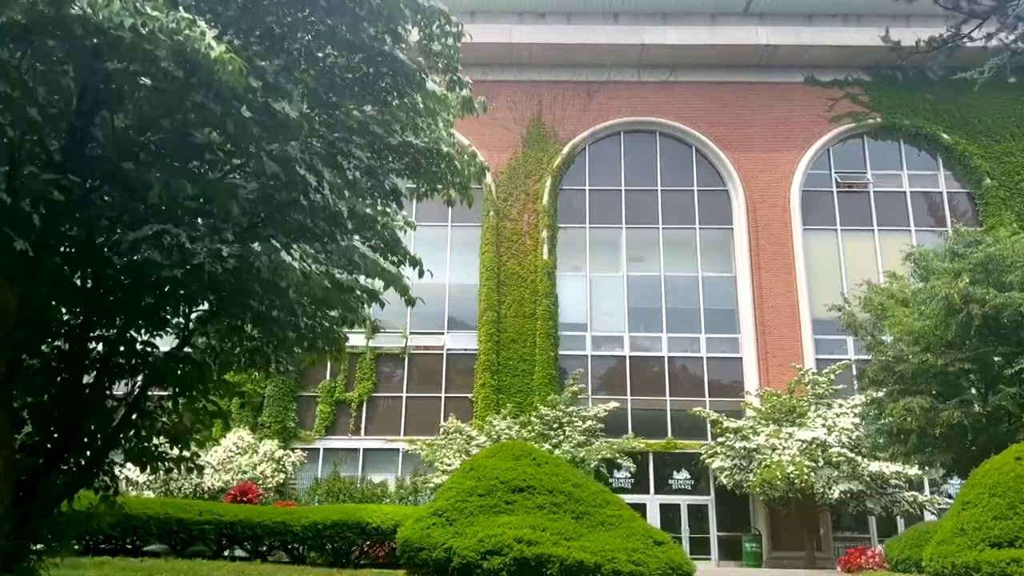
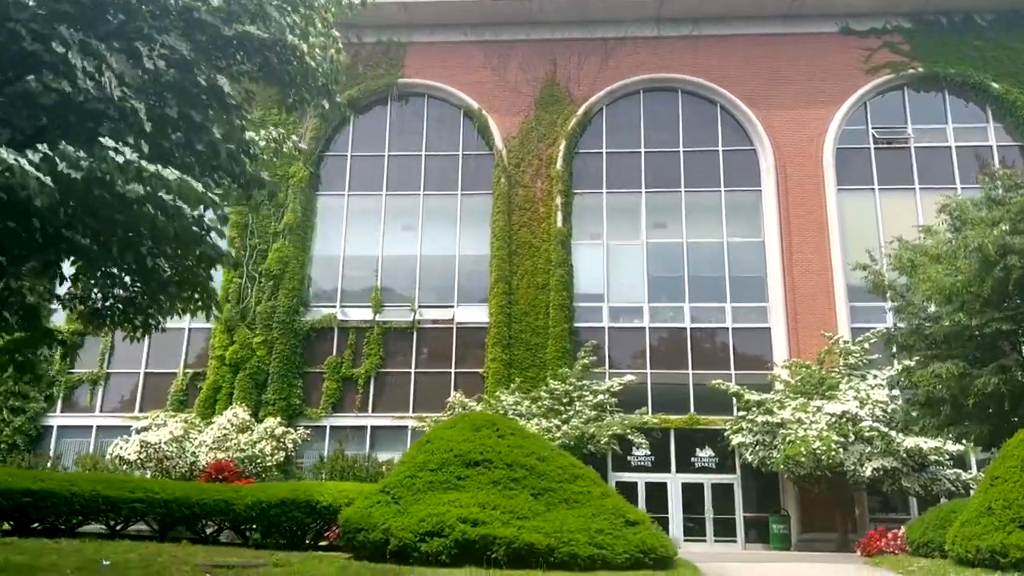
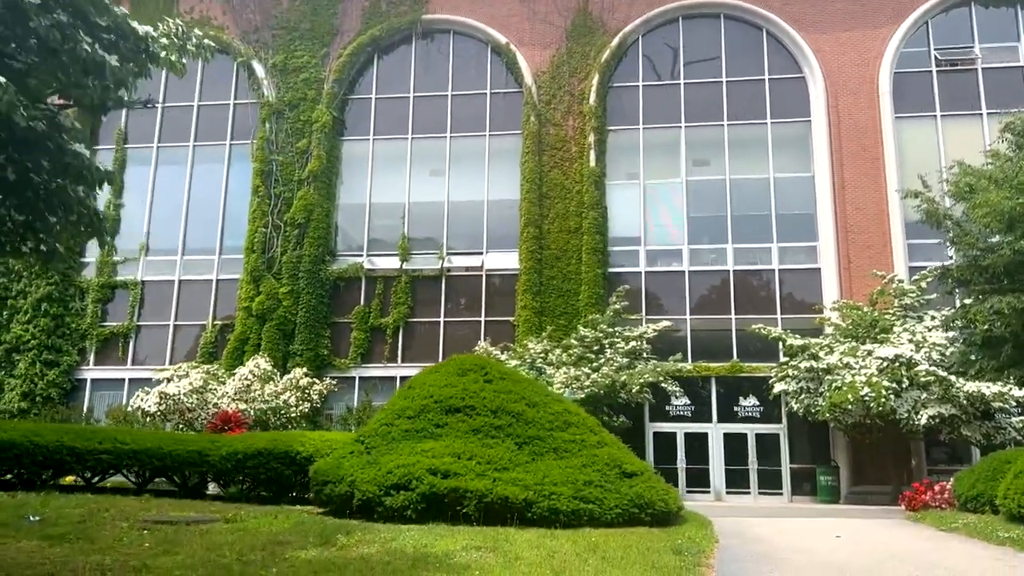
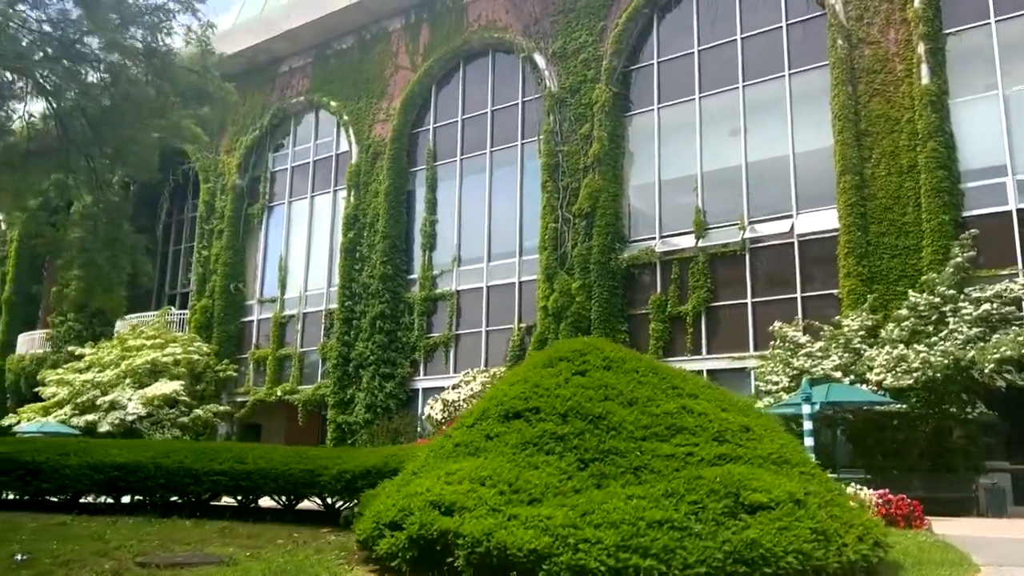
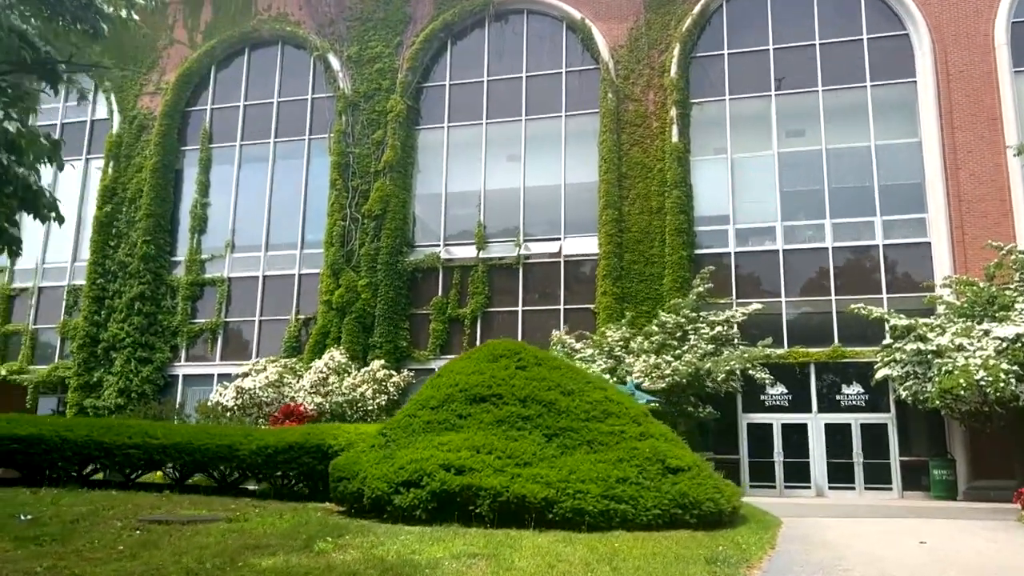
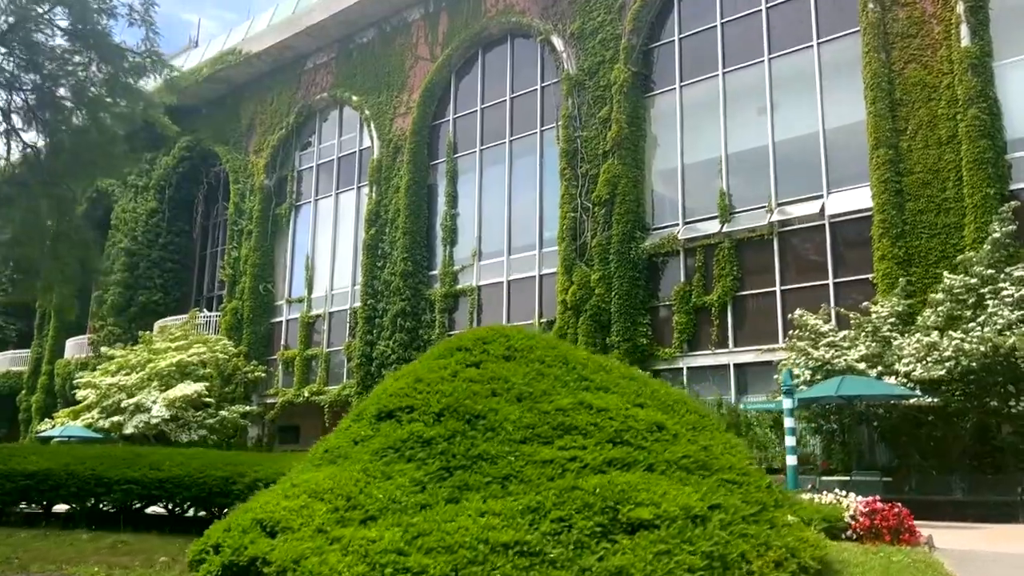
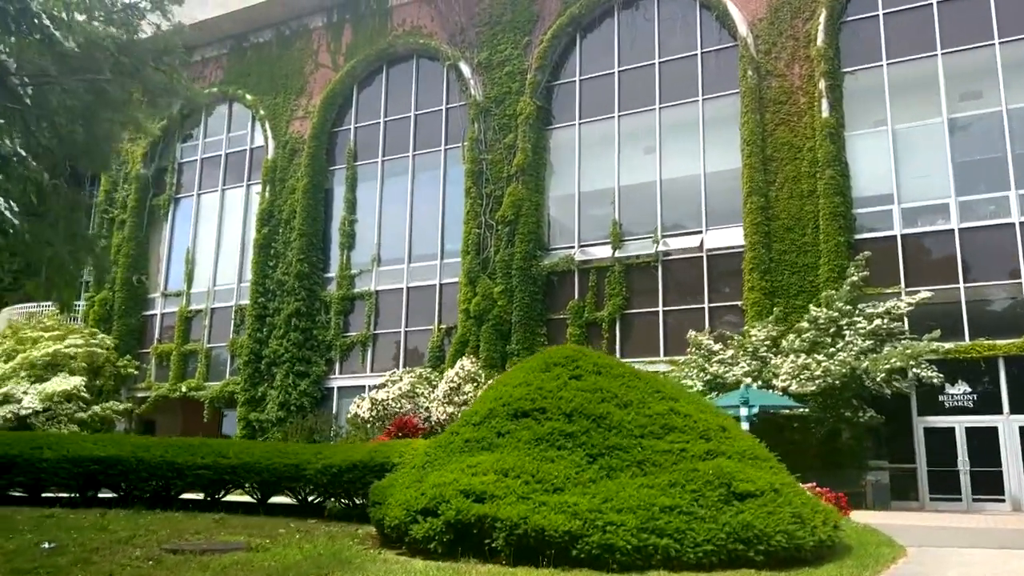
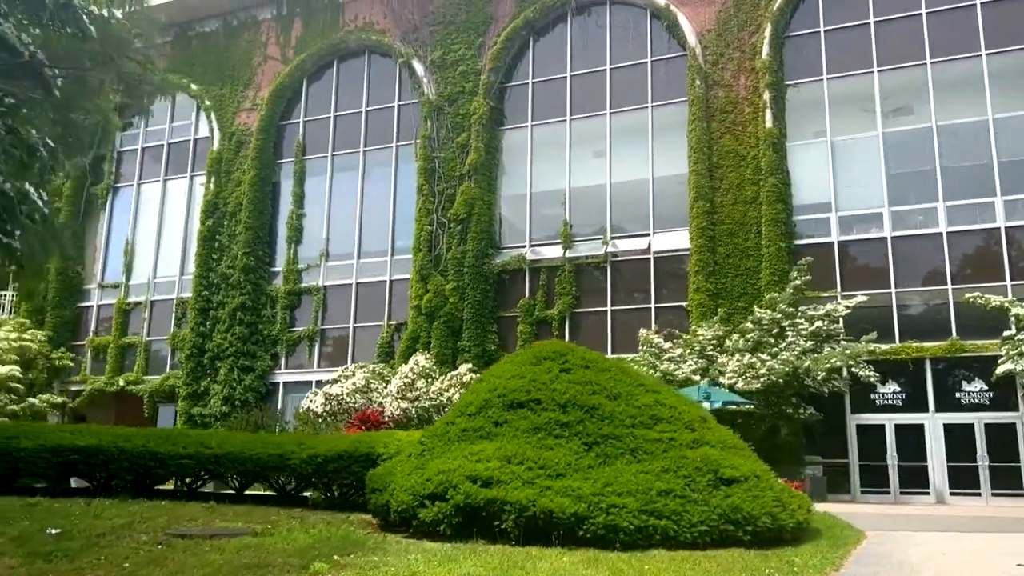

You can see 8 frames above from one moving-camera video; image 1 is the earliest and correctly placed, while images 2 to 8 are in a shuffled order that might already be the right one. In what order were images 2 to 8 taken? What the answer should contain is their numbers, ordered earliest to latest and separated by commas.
2, 3, 5, 8, 7, 4, 6
